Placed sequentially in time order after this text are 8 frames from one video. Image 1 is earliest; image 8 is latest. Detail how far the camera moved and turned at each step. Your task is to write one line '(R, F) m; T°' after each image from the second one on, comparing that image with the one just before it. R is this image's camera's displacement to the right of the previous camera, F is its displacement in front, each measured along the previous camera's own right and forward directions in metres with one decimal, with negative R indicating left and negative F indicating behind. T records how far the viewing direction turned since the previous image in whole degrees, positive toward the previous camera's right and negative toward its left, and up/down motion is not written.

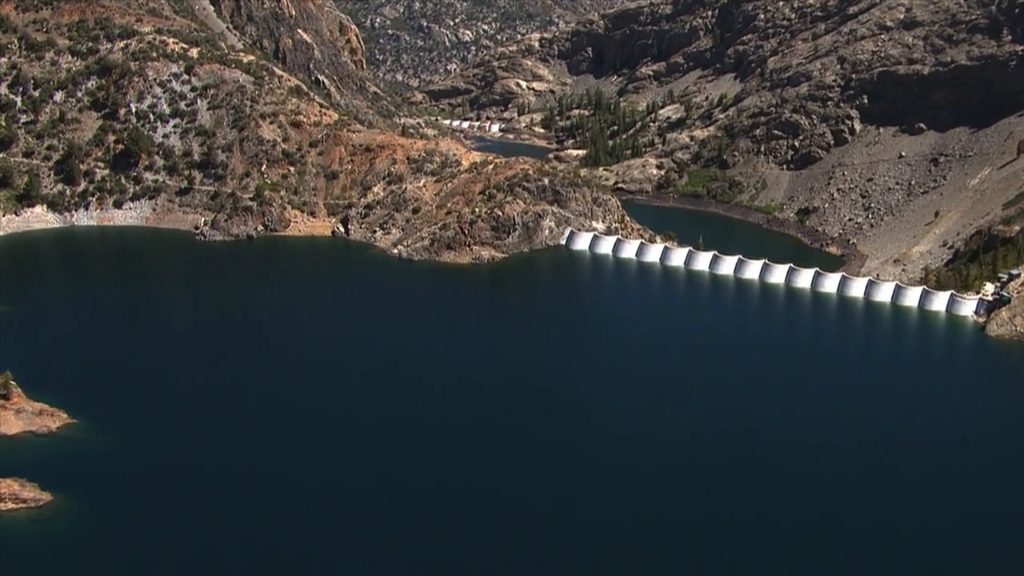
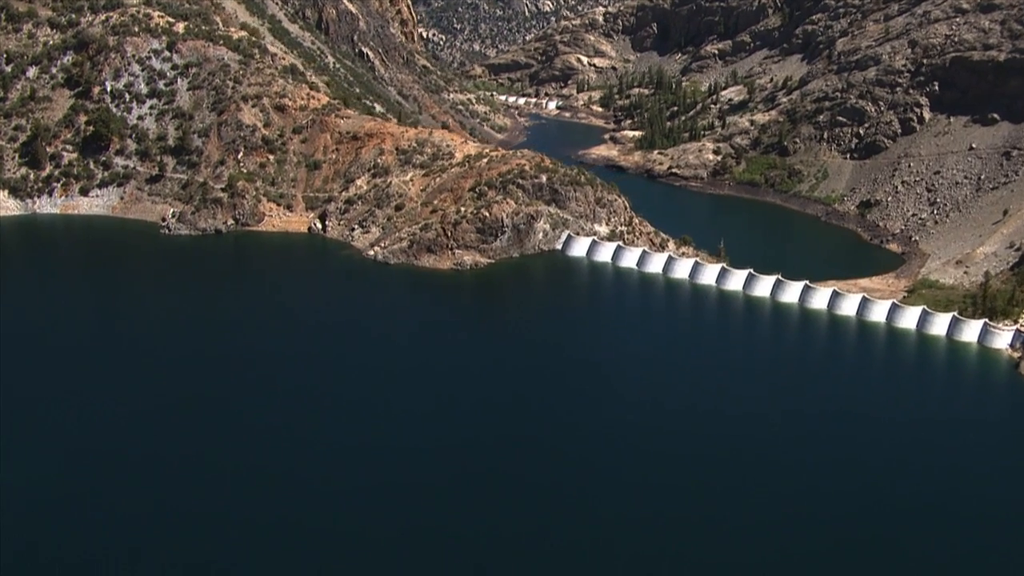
(+7.9, +10.2) m; -4°
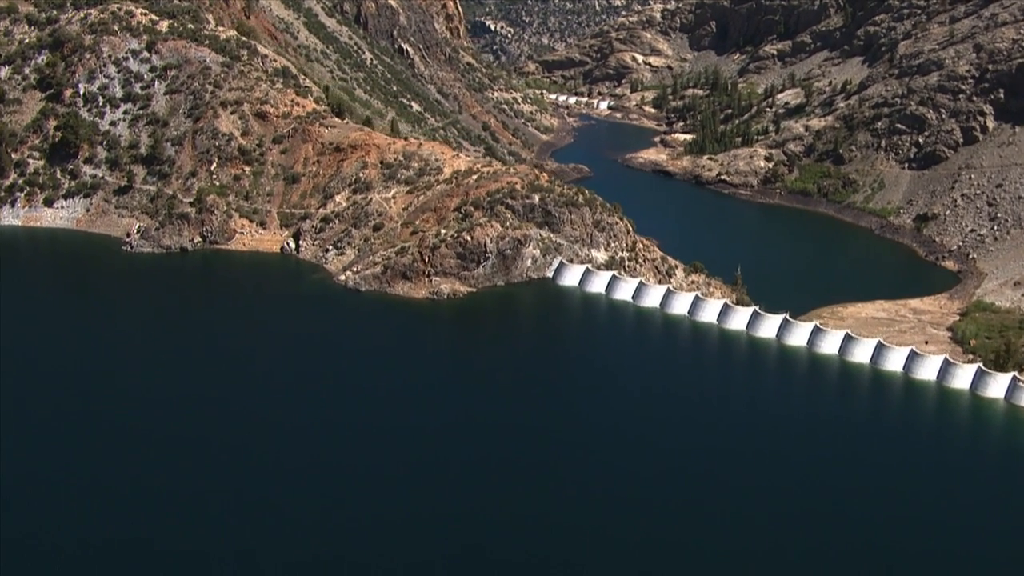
(+6.7, +8.9) m; -4°
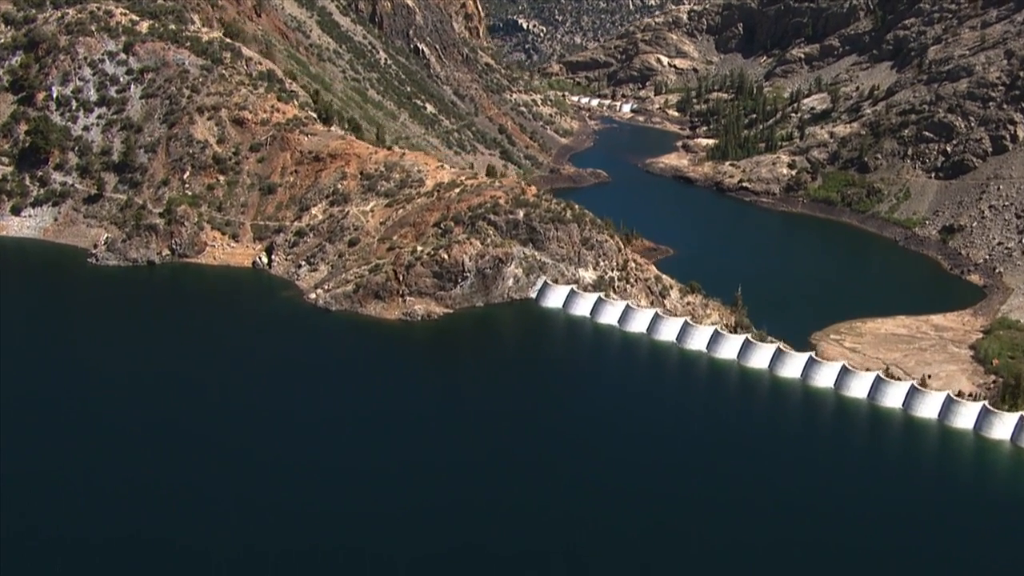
(+3.9, +5.0) m; -2°
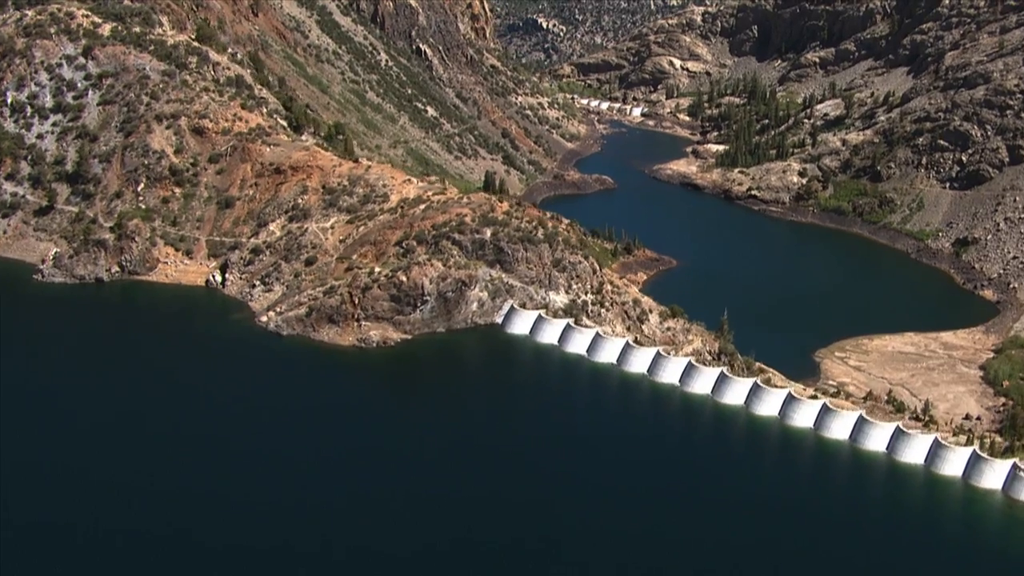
(+4.0, +5.0) m; -1°
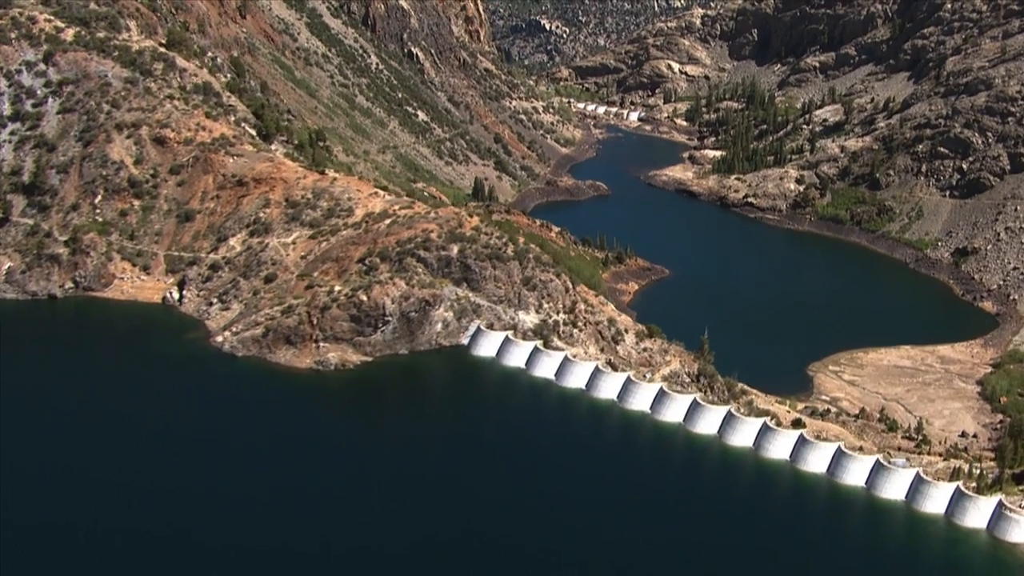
(+2.7, +3.2) m; 0°
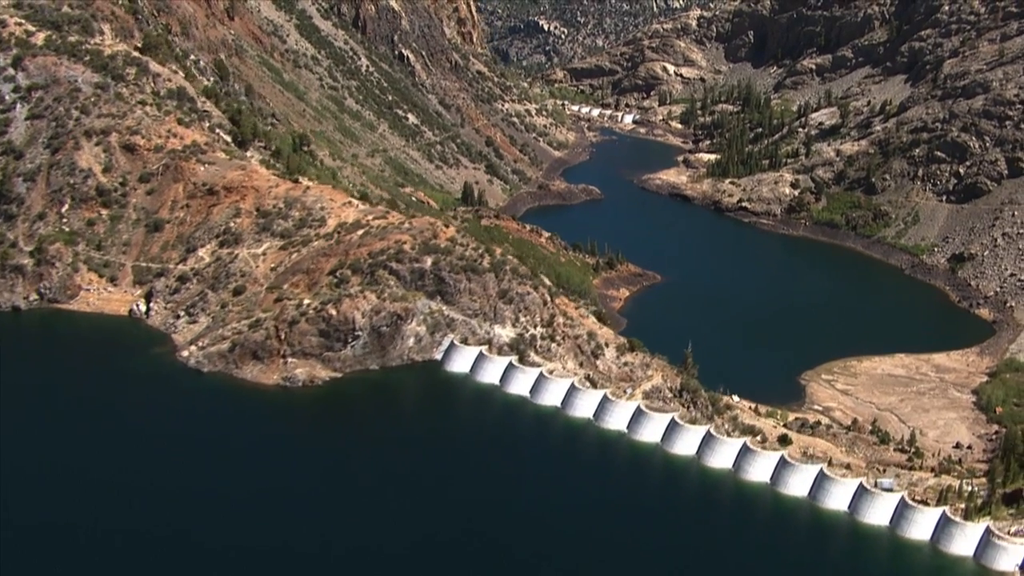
(+1.7, +2.1) m; 0°
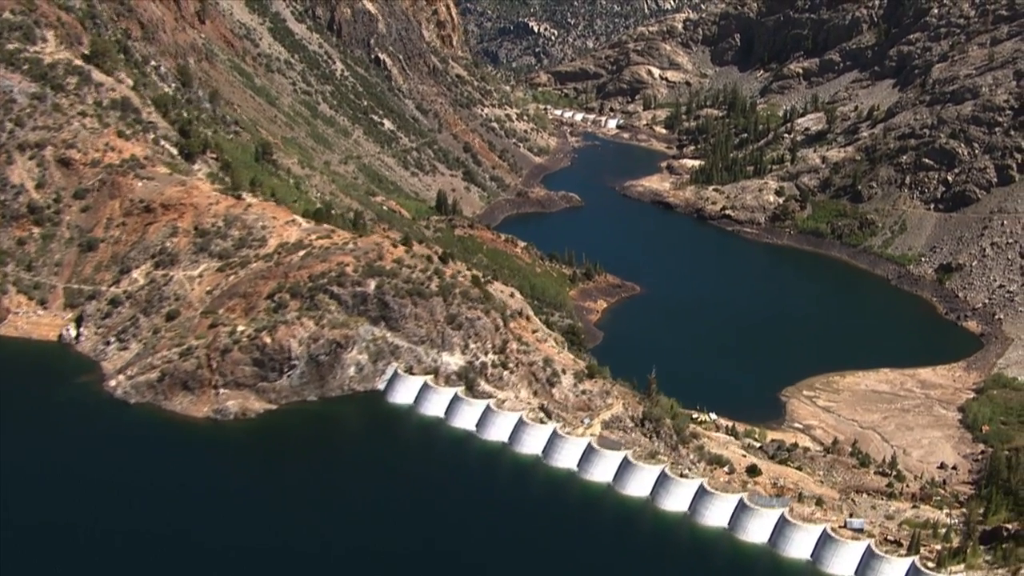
(+3.0, +3.9) m; 0°
